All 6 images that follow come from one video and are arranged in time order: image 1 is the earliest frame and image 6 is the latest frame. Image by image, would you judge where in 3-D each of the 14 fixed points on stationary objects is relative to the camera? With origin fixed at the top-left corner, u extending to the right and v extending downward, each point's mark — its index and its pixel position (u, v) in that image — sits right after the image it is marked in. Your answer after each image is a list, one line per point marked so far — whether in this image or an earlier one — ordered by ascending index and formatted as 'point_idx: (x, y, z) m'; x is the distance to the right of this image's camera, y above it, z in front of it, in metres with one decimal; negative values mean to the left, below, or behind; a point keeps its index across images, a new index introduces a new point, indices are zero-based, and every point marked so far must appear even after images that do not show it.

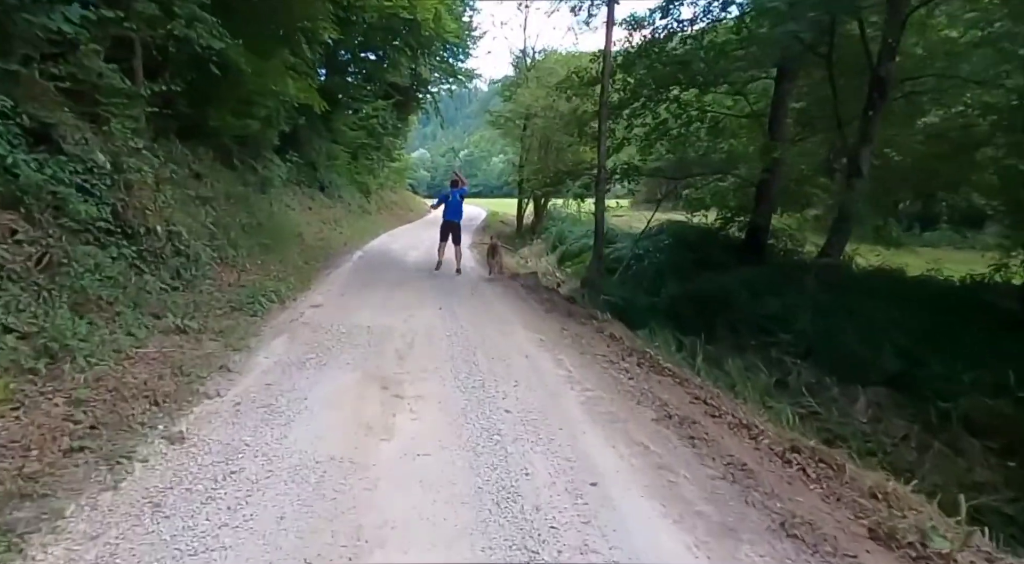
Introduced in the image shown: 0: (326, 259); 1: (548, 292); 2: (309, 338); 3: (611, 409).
0: (-4.2, +0.5, +13.3) m
1: (+0.6, -0.2, +10.4) m
2: (-2.2, -0.6, +6.3) m
3: (+0.7, -0.9, +4.3) m
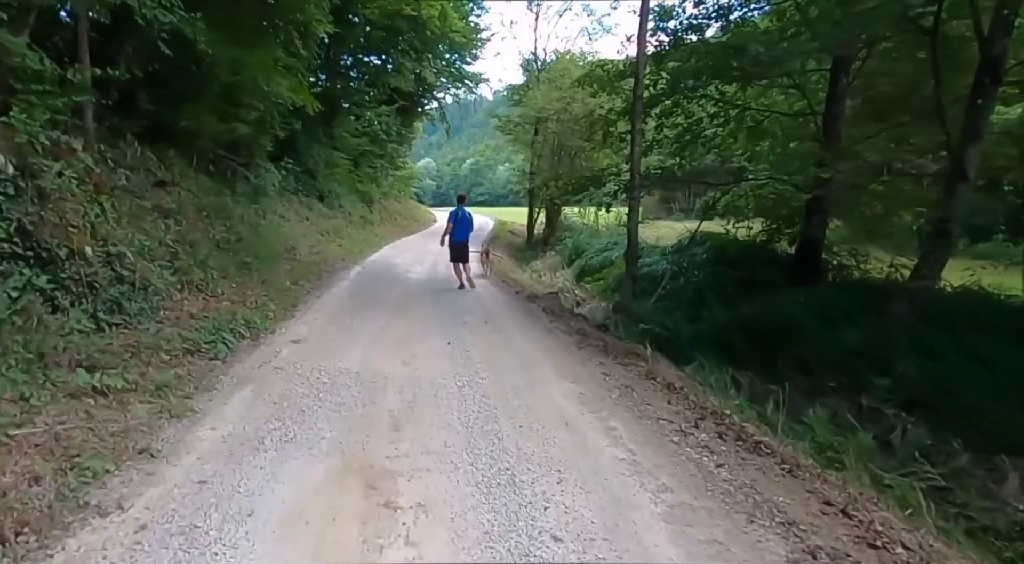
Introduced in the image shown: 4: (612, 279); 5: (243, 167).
0: (-3.9, +0.1, +11.9) m
1: (+0.9, -0.5, +8.9) m
2: (-1.9, -0.9, +4.9) m
3: (+0.9, -1.2, +2.8) m
4: (+2.2, +0.1, +13.3) m
5: (-7.3, +3.1, +16.1) m
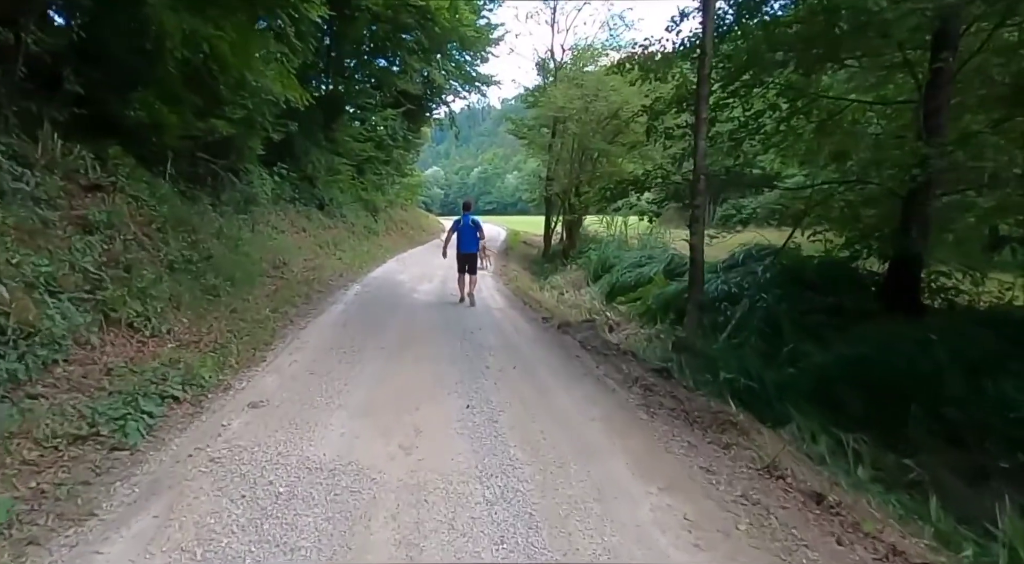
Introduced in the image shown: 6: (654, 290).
0: (-3.5, -0.3, +10.1) m
1: (+1.3, -0.9, +7.0) m
2: (-1.6, -1.2, +3.0) m
3: (+1.2, -1.5, +0.9) m
4: (+2.7, -0.3, +11.4) m
5: (-6.8, +2.7, +14.4) m
6: (+2.9, -0.1, +11.9) m
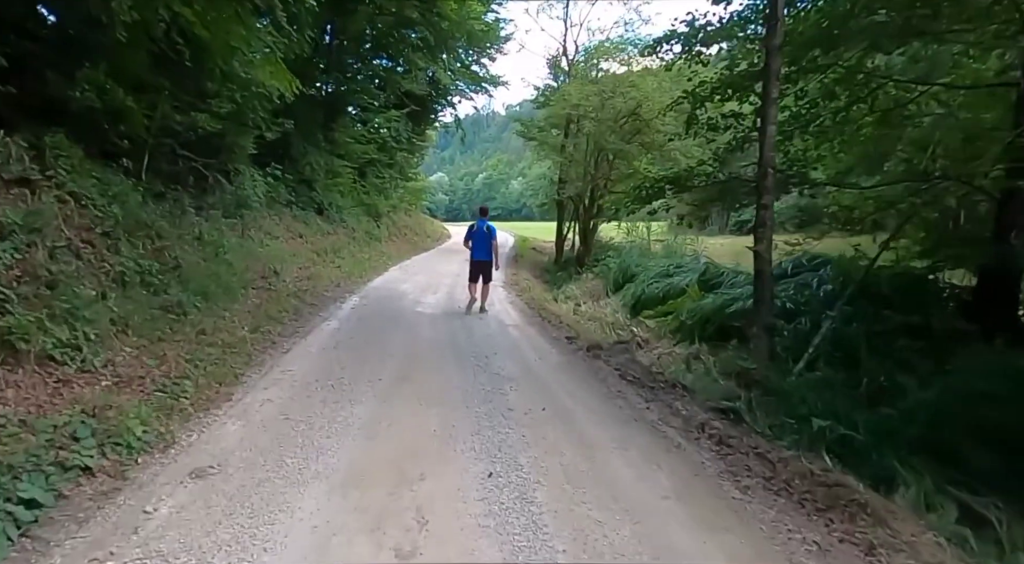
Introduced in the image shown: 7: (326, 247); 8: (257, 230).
0: (-3.2, -0.5, +8.8) m
1: (+1.5, -1.1, +5.7) m
2: (-1.4, -1.3, +1.7) m
3: (+1.4, -1.6, -0.4) m
4: (+3.0, -0.6, +10.1) m
5: (-6.5, +2.4, +13.2) m
6: (+3.1, -0.4, +10.6) m
7: (-5.3, +1.0, +17.1) m
8: (-5.9, +1.2, +13.9) m
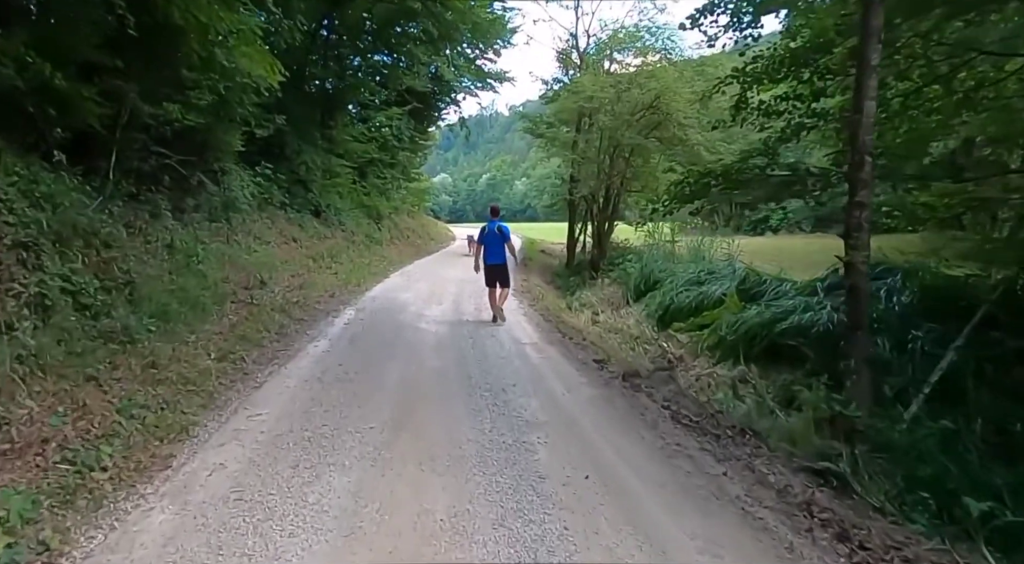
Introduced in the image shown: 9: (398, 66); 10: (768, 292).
0: (-3.0, -0.7, +7.6) m
1: (+1.7, -1.2, +4.4) m
2: (-1.2, -1.5, +0.5) m
3: (+1.6, -1.7, -1.7) m
4: (+3.2, -0.7, +8.8) m
5: (-6.3, +2.2, +12.0) m
6: (+3.4, -0.5, +9.3) m
7: (-5.1, +0.8, +15.9) m
8: (-5.7, +1.0, +12.7) m
9: (-3.8, +7.2, +19.5) m
10: (+4.0, -0.2, +9.4) m
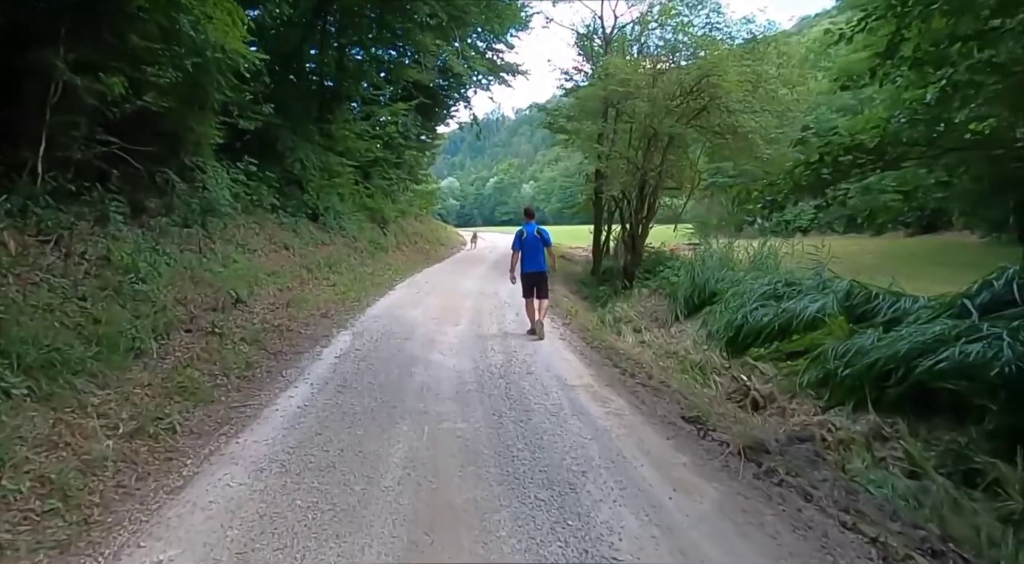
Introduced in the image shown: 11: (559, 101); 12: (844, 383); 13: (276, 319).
0: (-2.5, -0.9, +5.5) m
1: (+2.1, -1.4, +2.3) m
2: (-0.8, -1.7, -1.6) m
3: (+2.0, -1.8, -3.8) m
4: (+3.7, -0.9, +6.7) m
5: (-5.8, +1.9, +9.9) m
6: (+3.8, -0.7, +7.1) m
7: (-4.5, +0.5, +13.8) m
8: (-5.2, +0.7, +10.7) m
9: (-3.2, +6.9, +17.4) m
10: (+4.5, -0.4, +7.2) m
11: (+1.5, +5.6, +18.4) m
12: (+3.6, -1.1, +6.3) m
13: (-3.3, -0.5, +8.4) m
